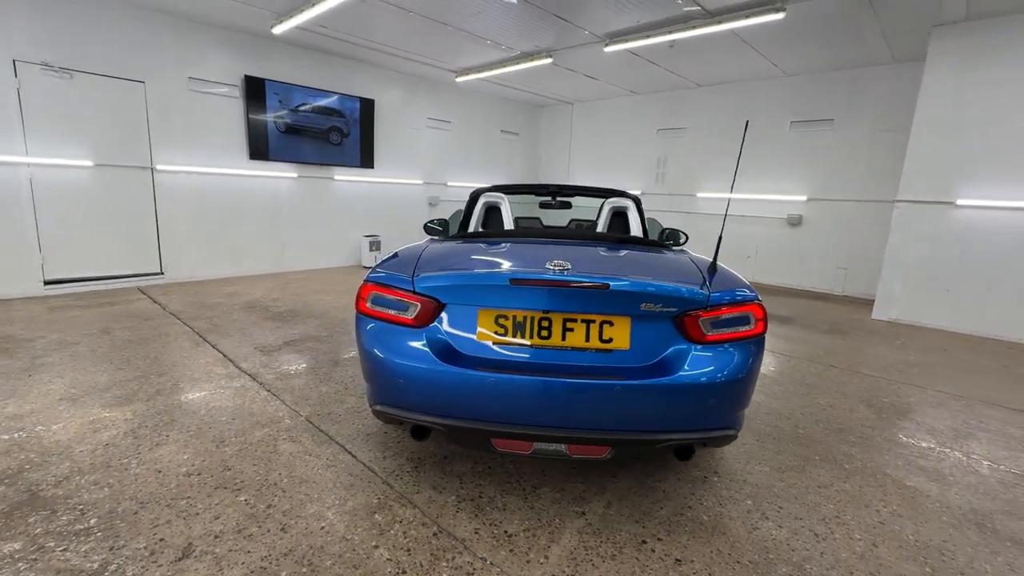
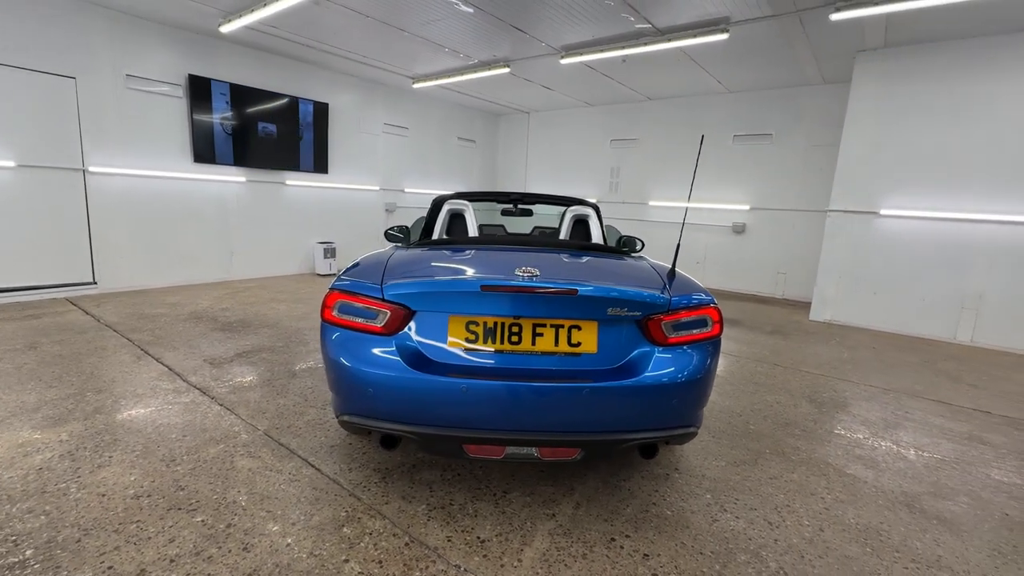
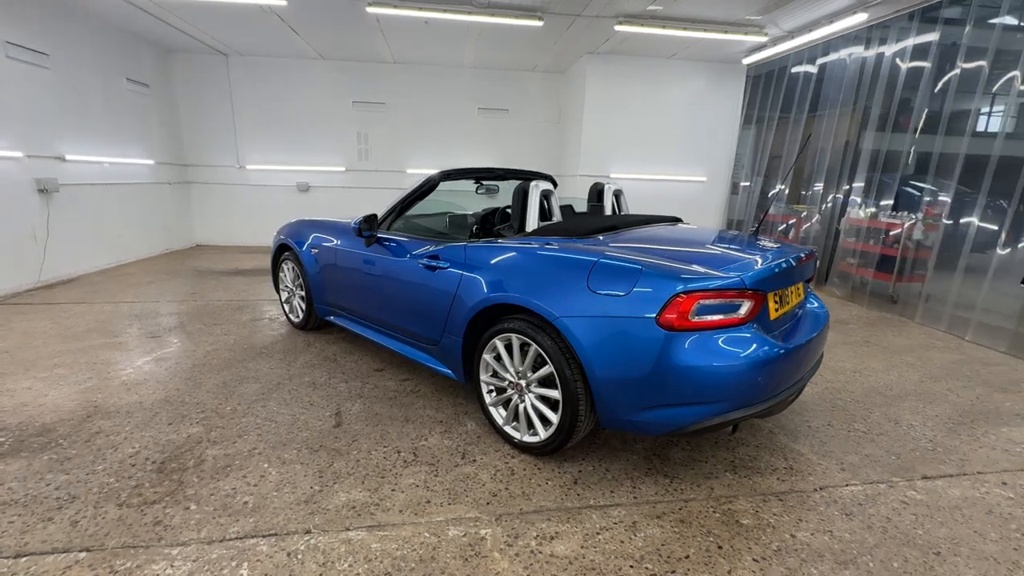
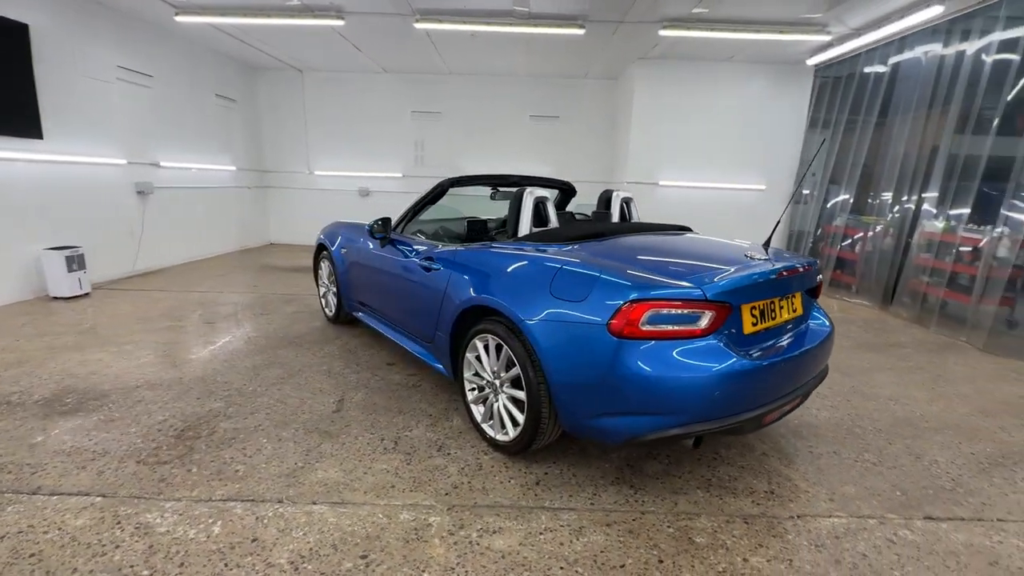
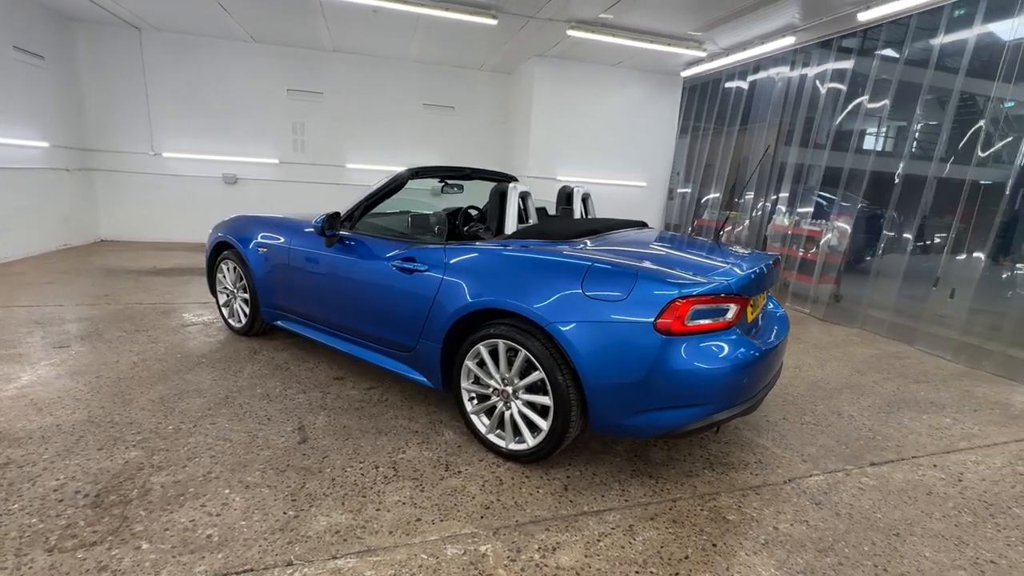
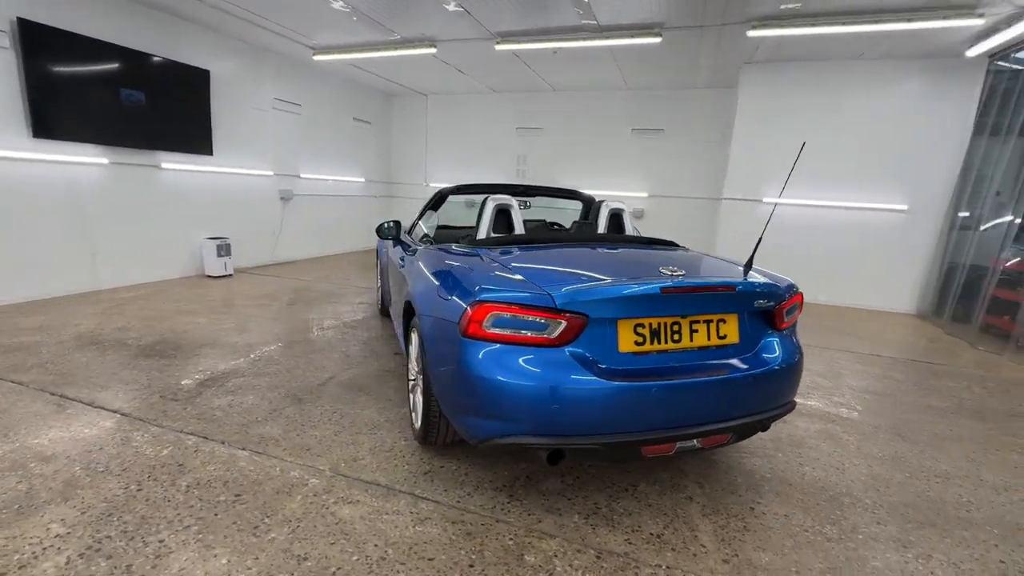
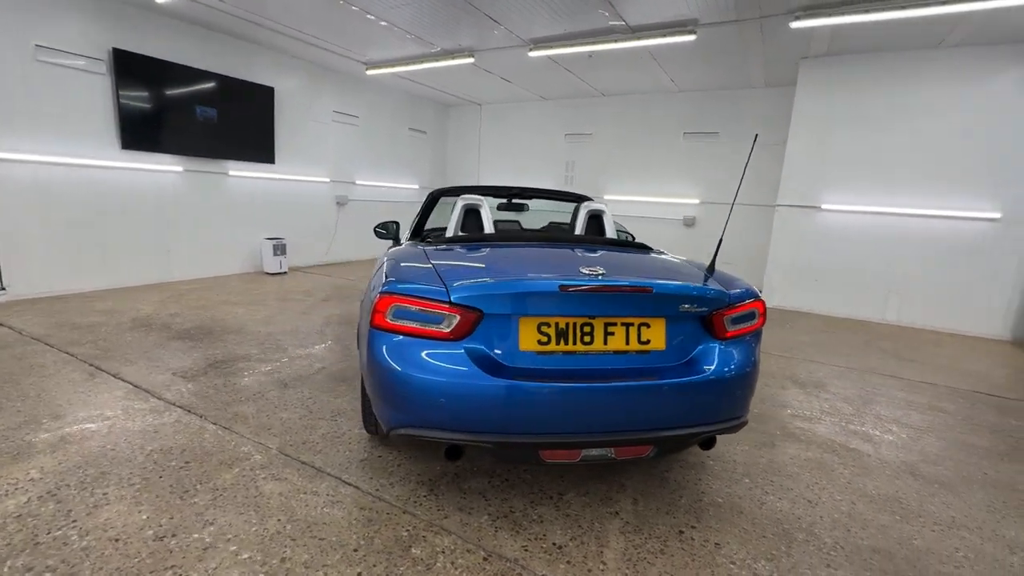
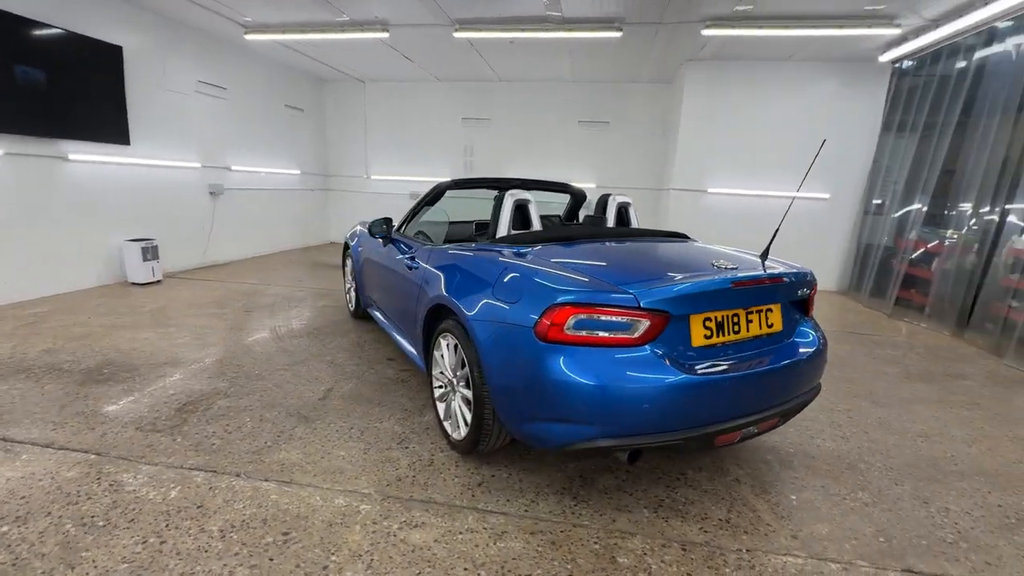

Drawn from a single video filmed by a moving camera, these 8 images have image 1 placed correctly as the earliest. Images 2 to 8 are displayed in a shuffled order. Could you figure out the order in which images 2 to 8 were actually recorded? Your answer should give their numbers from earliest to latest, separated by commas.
2, 7, 6, 8, 4, 3, 5
